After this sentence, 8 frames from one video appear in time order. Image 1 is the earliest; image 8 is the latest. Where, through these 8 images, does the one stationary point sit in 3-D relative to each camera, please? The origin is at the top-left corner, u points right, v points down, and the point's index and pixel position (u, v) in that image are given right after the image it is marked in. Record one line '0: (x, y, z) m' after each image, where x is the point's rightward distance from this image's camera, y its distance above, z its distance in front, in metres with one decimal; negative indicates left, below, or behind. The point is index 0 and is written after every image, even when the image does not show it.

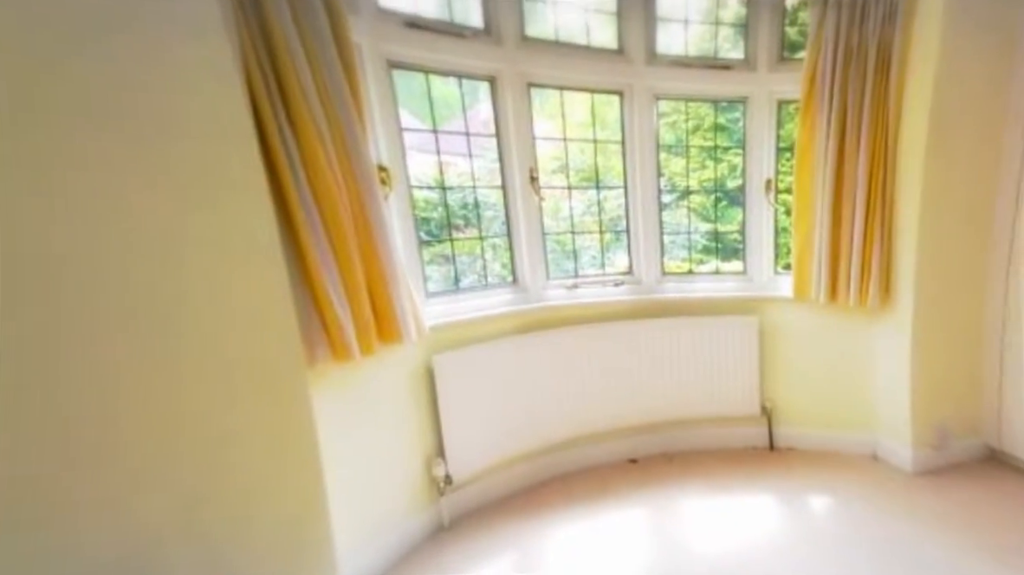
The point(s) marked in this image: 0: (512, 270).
0: (0.0, +0.1, +2.3) m
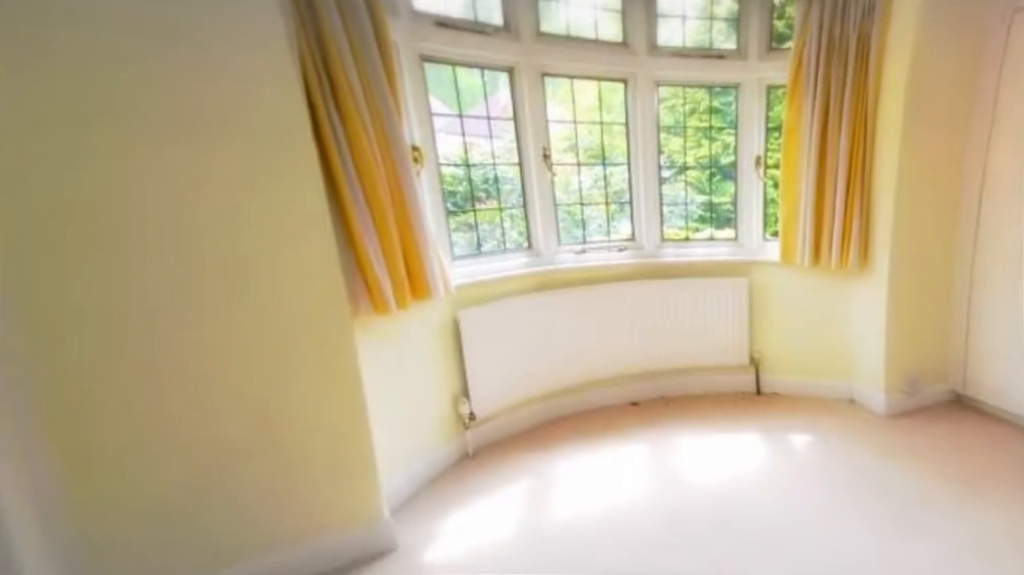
0: (+0.1, +0.3, +2.6) m
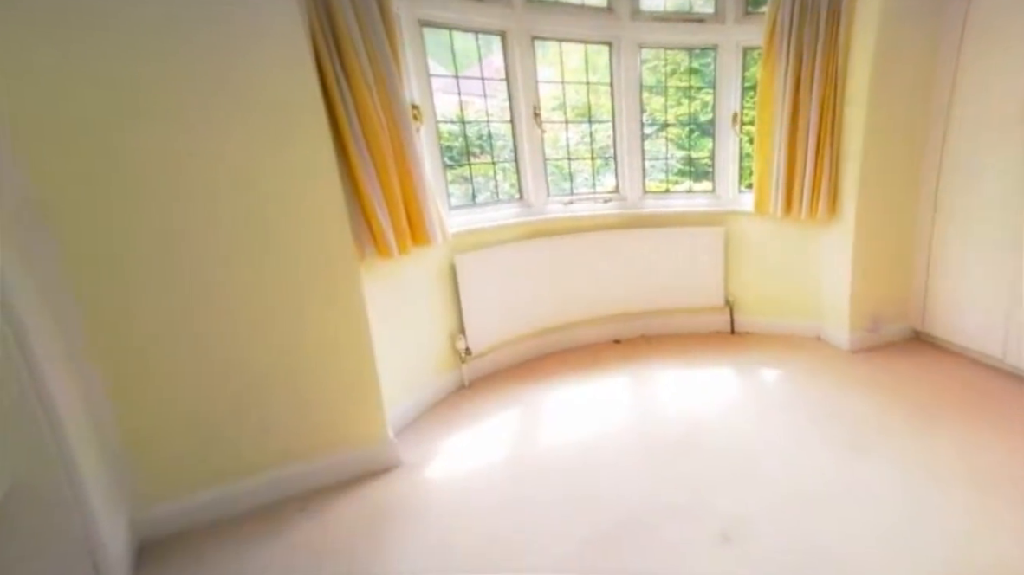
0: (0.0, +0.6, +2.8) m
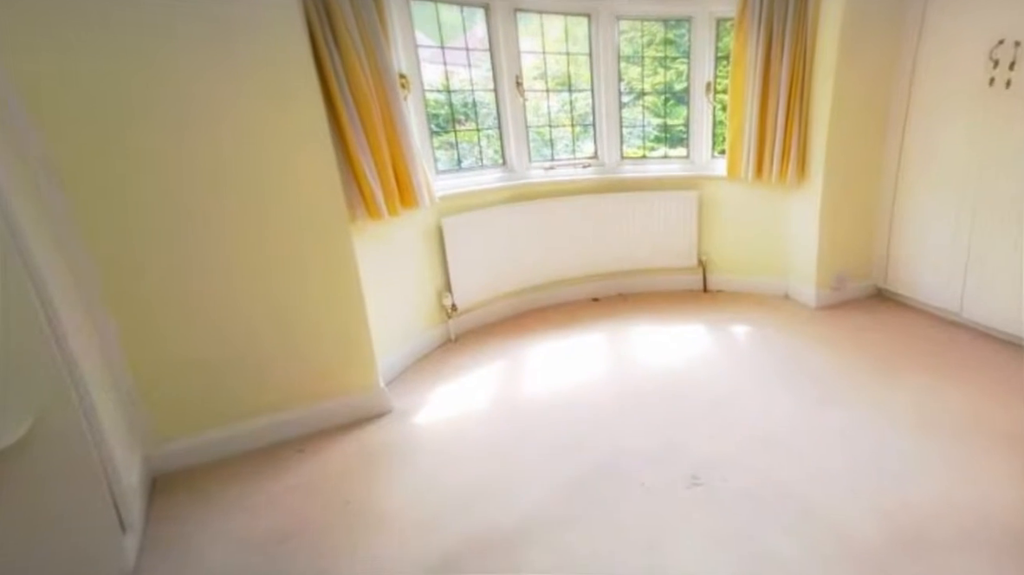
0: (-0.1, +0.8, +2.9) m
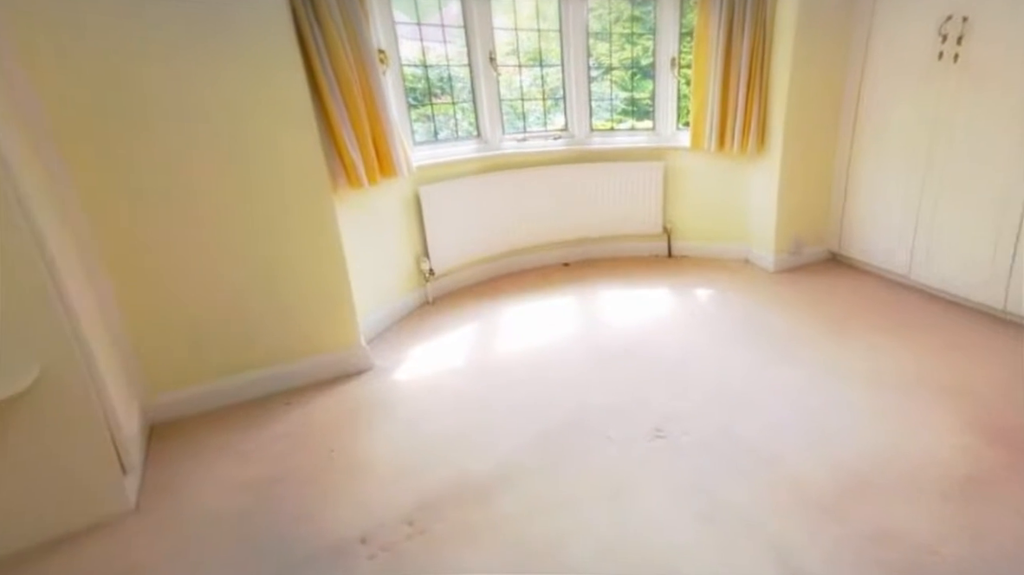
0: (-0.2, +1.0, +3.1) m
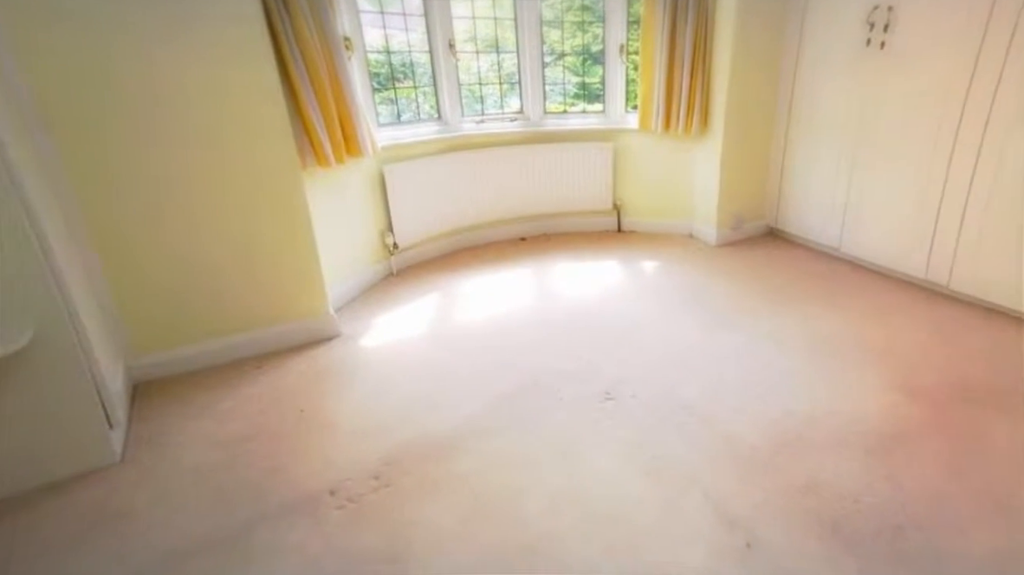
0: (-0.5, +1.2, +3.3) m
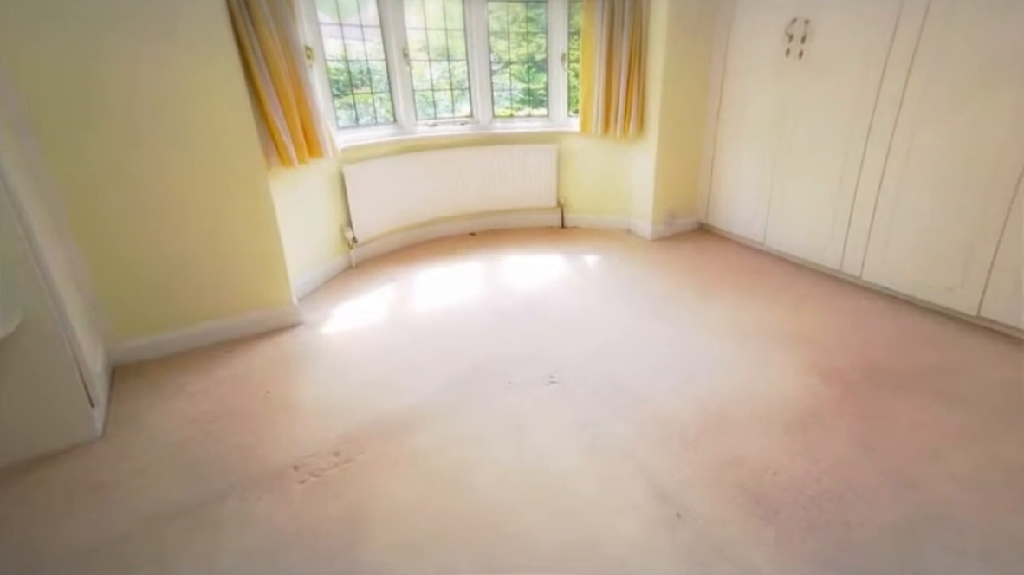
0: (-0.8, +1.2, +3.5) m
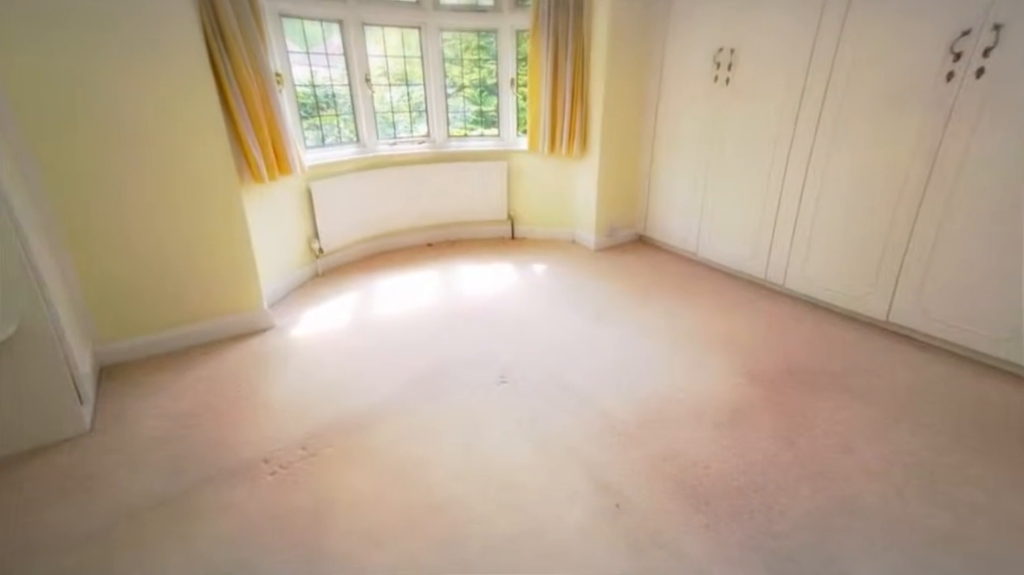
0: (-1.1, +1.2, +3.8) m
